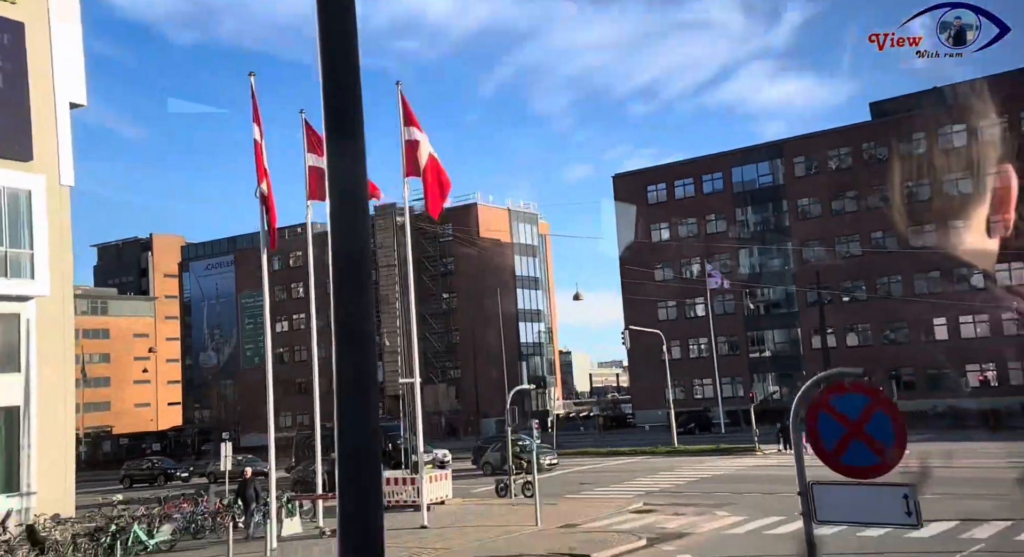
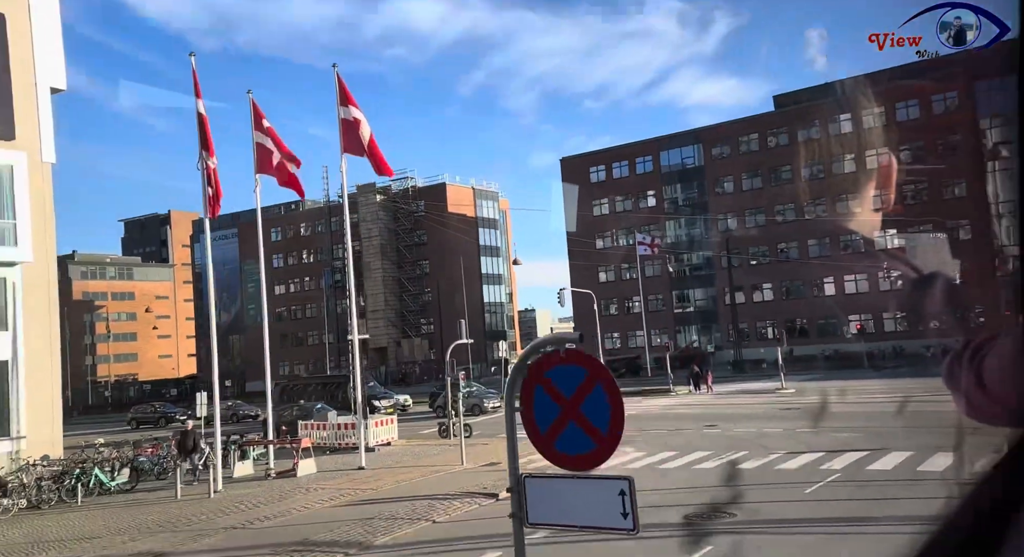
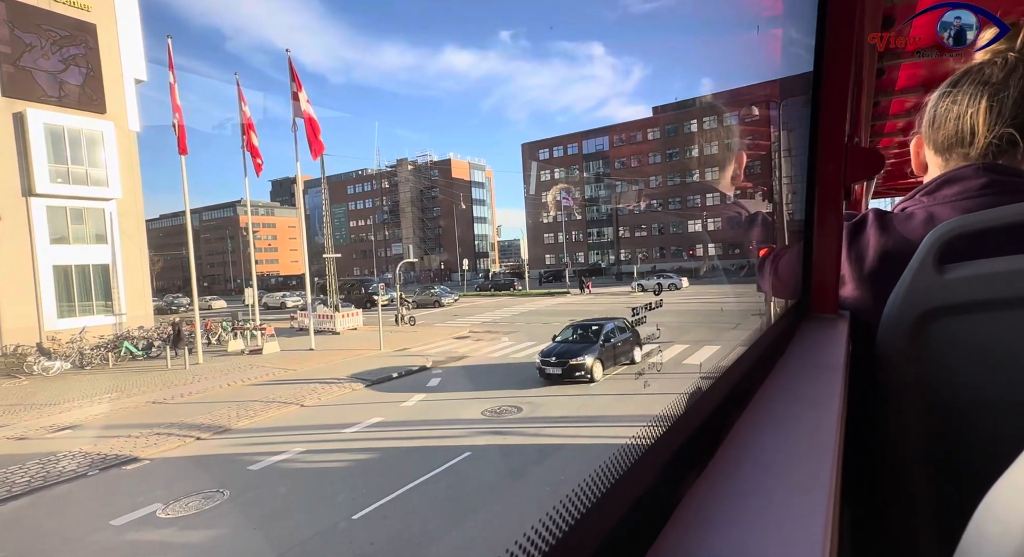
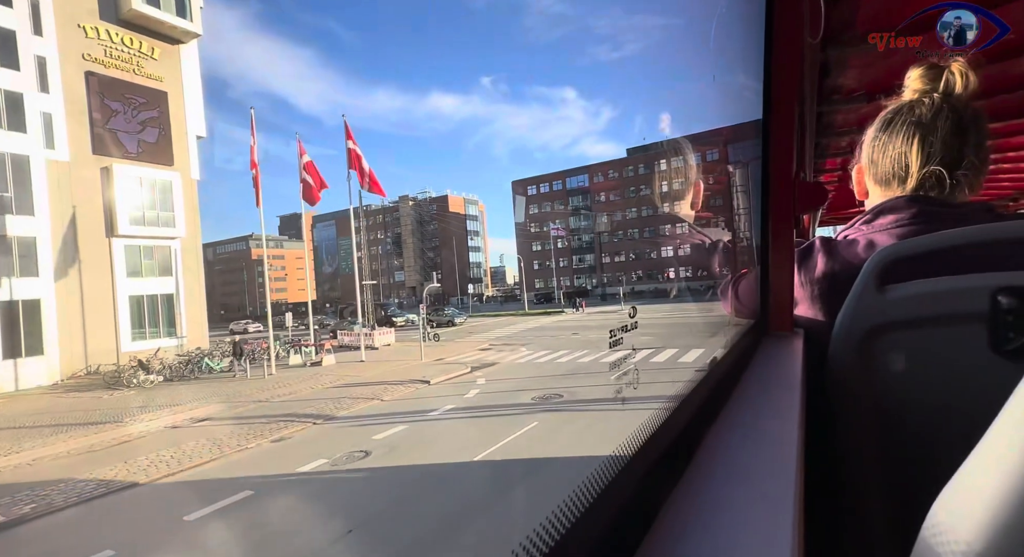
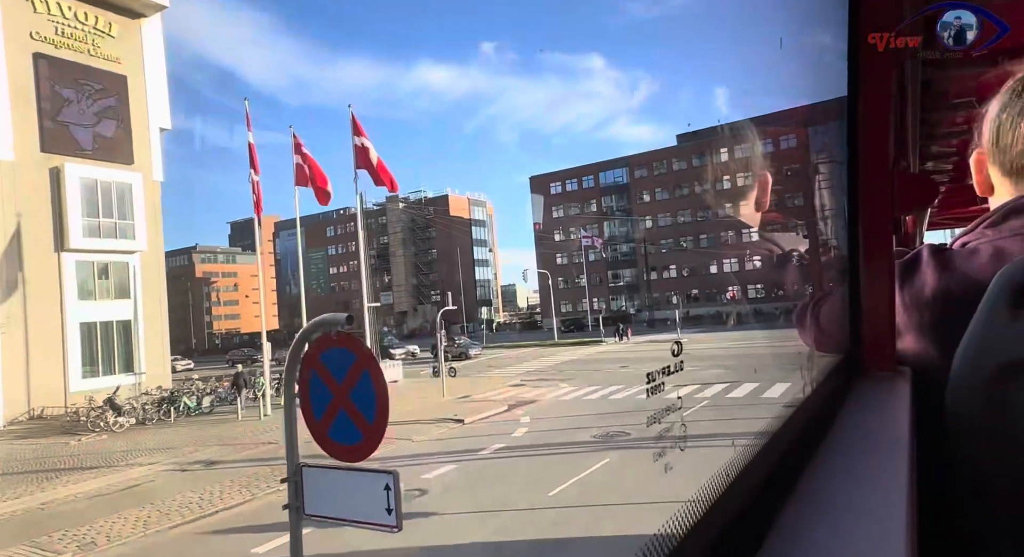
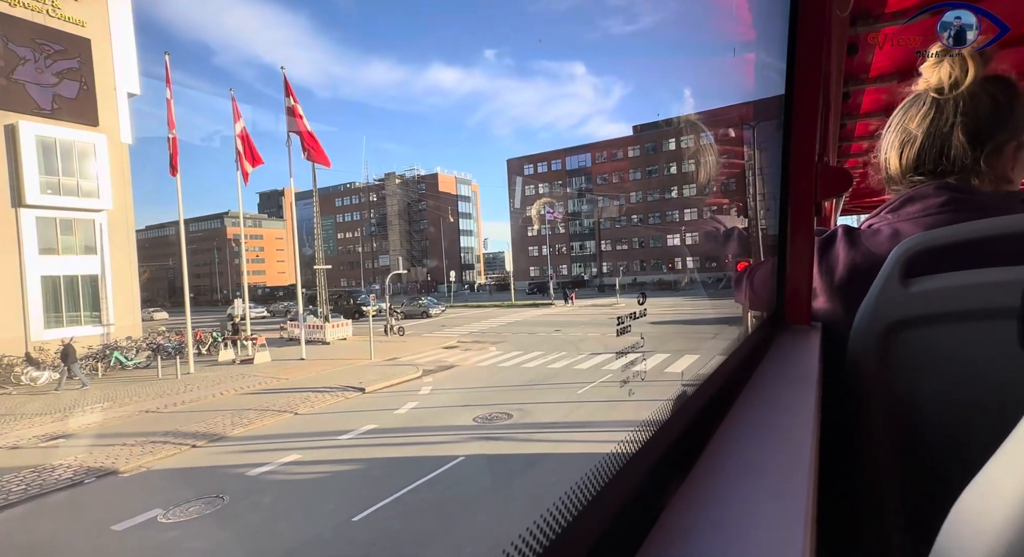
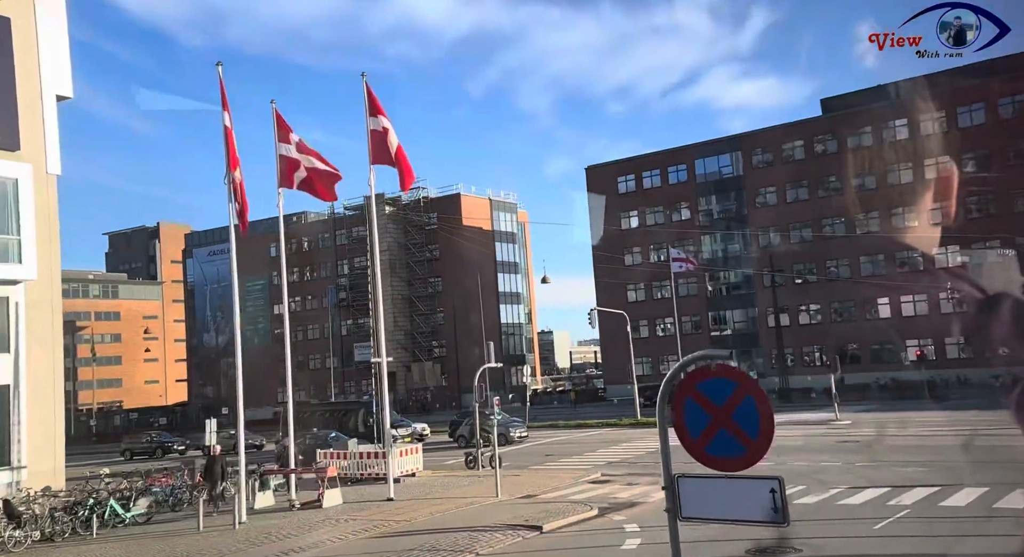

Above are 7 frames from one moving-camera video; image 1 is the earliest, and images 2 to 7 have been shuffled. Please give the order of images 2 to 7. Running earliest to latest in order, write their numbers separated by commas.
7, 2, 5, 4, 6, 3
